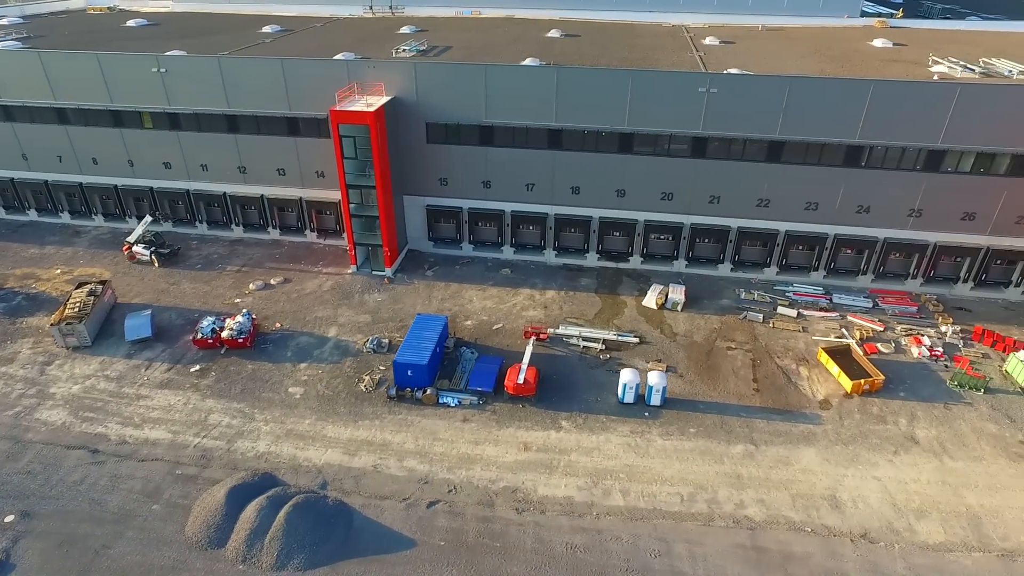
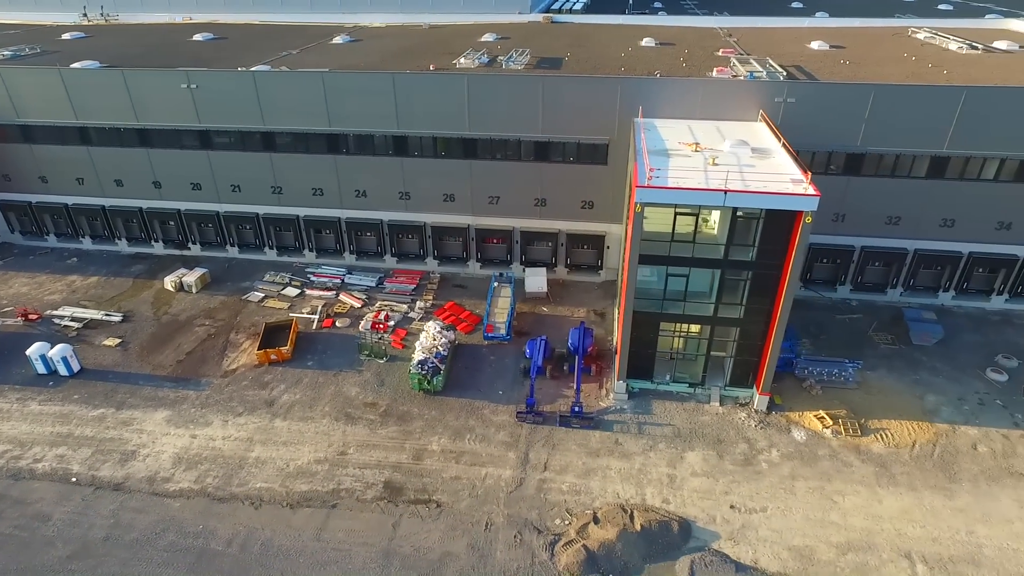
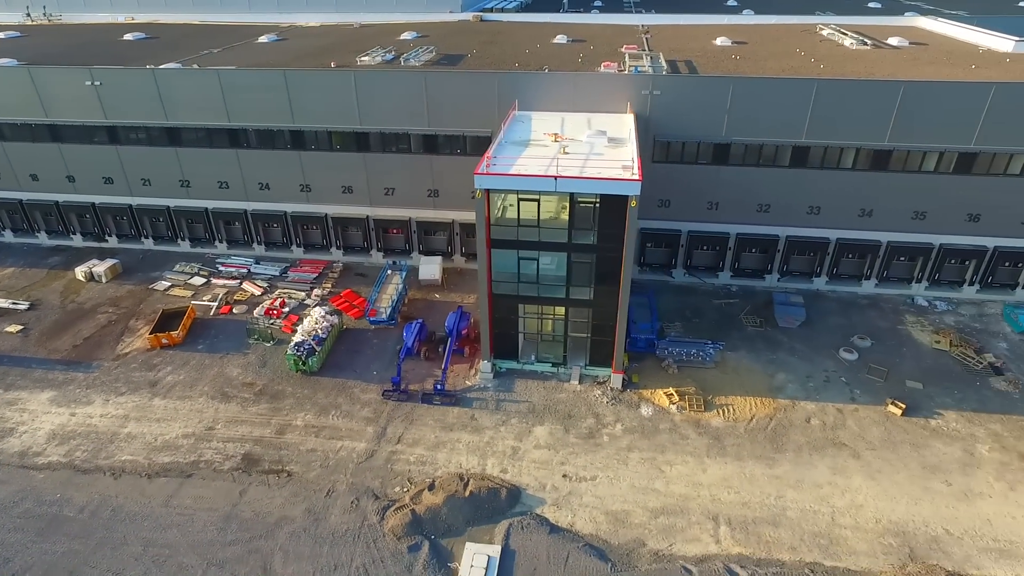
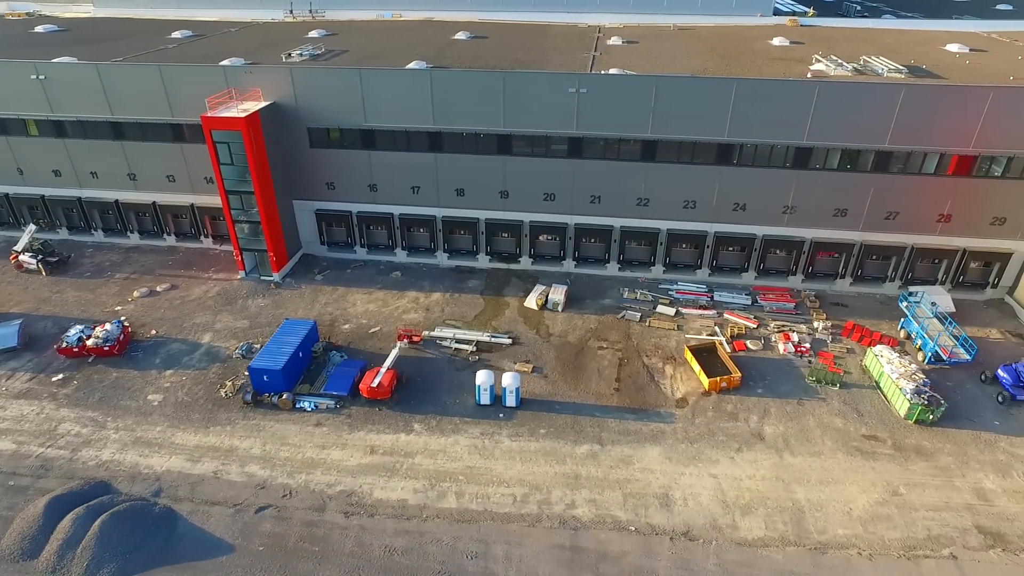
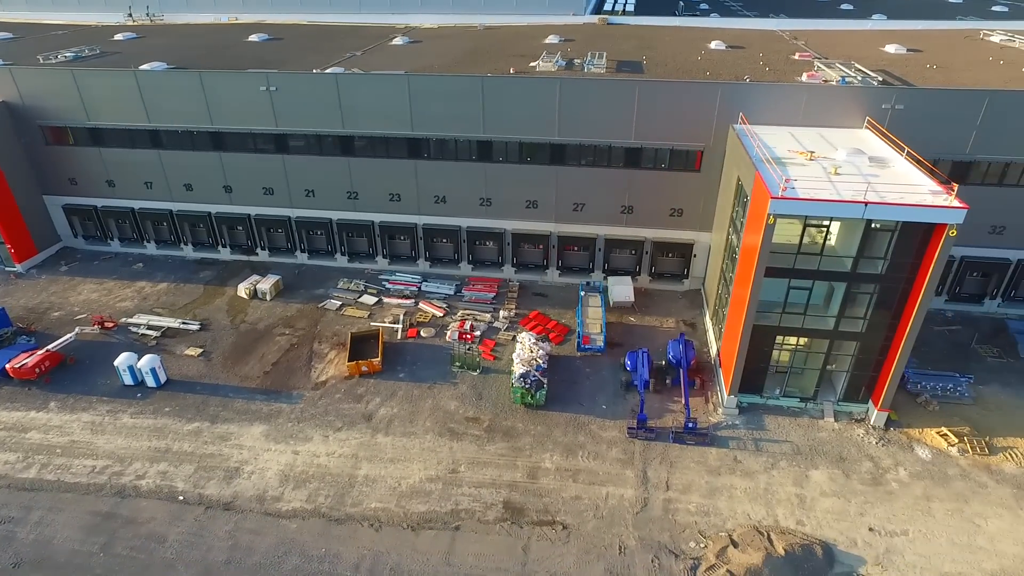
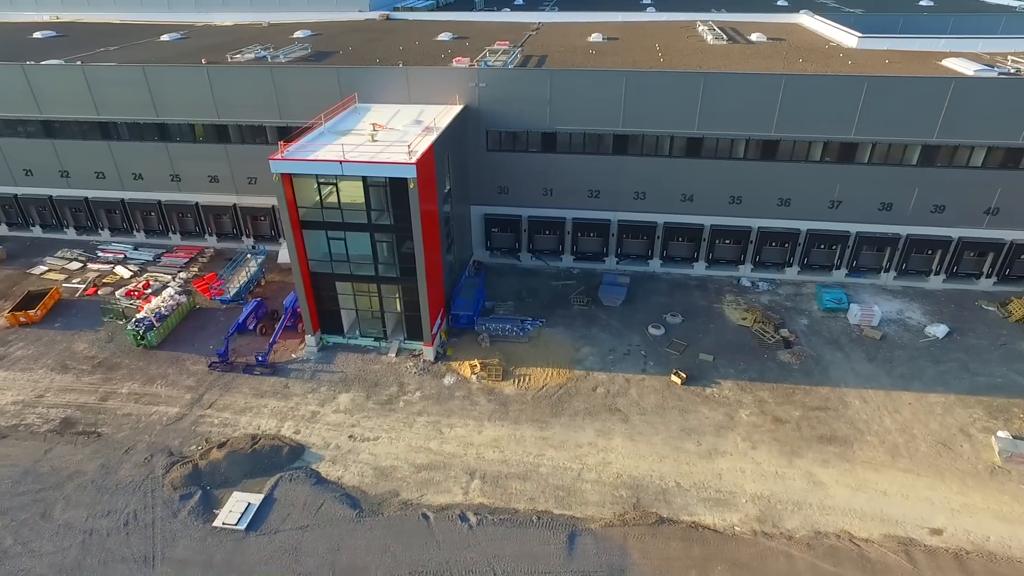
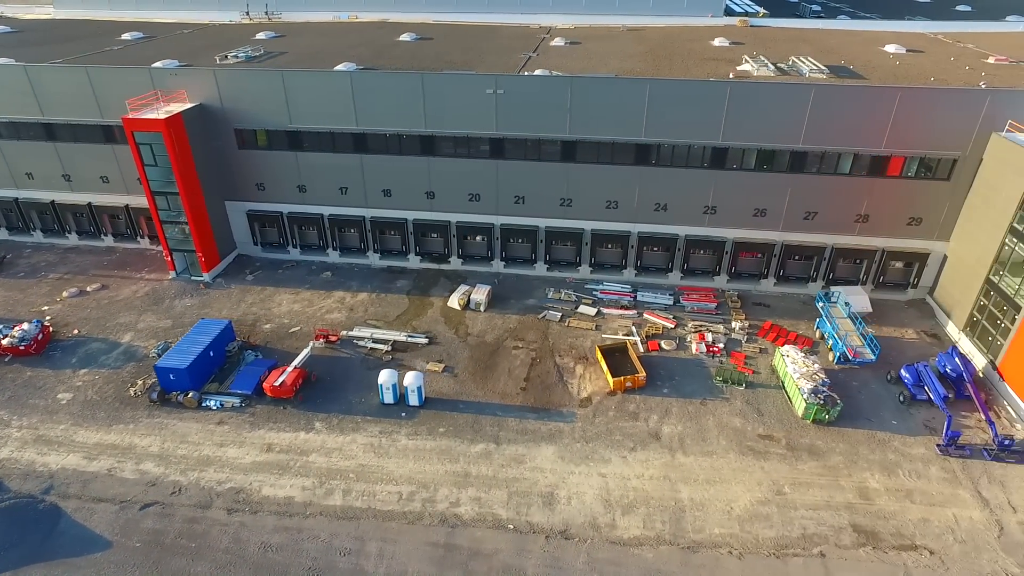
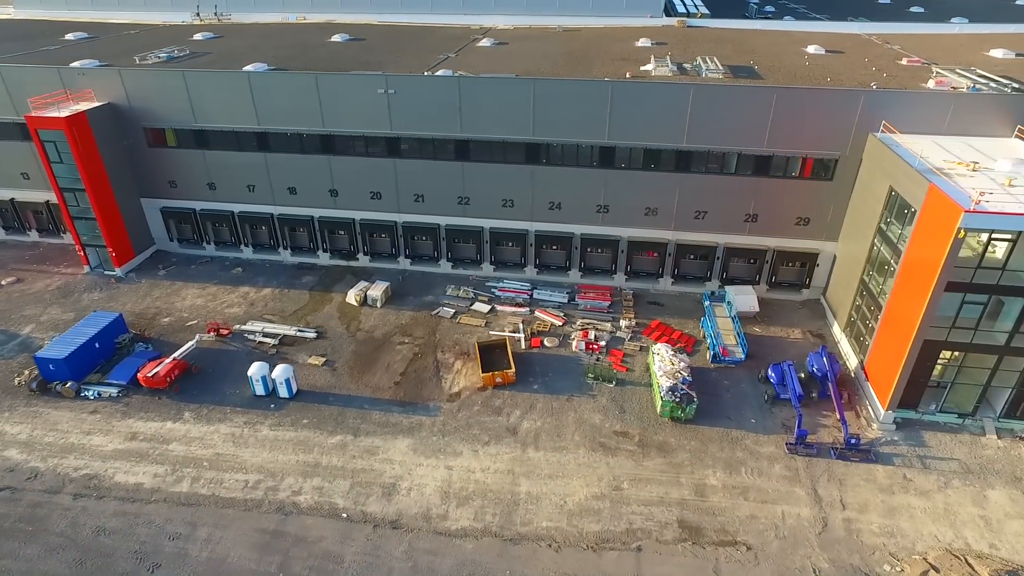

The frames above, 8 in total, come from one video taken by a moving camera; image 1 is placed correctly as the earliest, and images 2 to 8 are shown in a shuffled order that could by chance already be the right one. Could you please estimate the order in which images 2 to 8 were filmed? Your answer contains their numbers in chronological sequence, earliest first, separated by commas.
4, 7, 8, 5, 2, 3, 6
